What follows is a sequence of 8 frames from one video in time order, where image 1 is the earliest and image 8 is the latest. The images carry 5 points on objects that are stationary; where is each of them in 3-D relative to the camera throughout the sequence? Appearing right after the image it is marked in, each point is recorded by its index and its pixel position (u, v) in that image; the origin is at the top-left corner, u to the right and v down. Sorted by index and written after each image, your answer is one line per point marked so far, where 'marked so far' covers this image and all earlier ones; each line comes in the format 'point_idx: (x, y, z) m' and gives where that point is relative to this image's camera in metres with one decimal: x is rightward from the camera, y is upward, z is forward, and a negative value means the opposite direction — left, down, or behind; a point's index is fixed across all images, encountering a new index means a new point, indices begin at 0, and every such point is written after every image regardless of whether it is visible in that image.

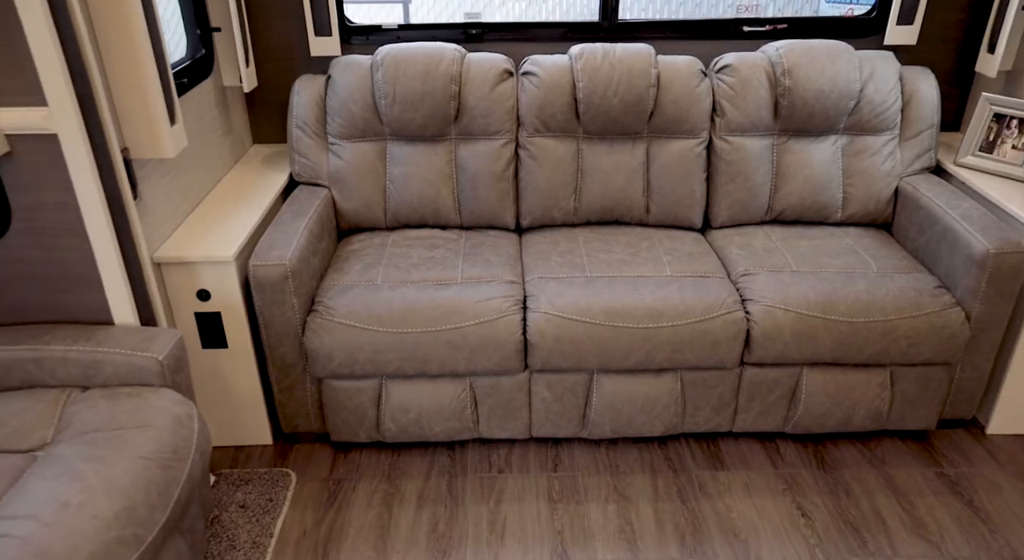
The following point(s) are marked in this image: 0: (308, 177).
0: (-0.7, +0.3, +2.3) m
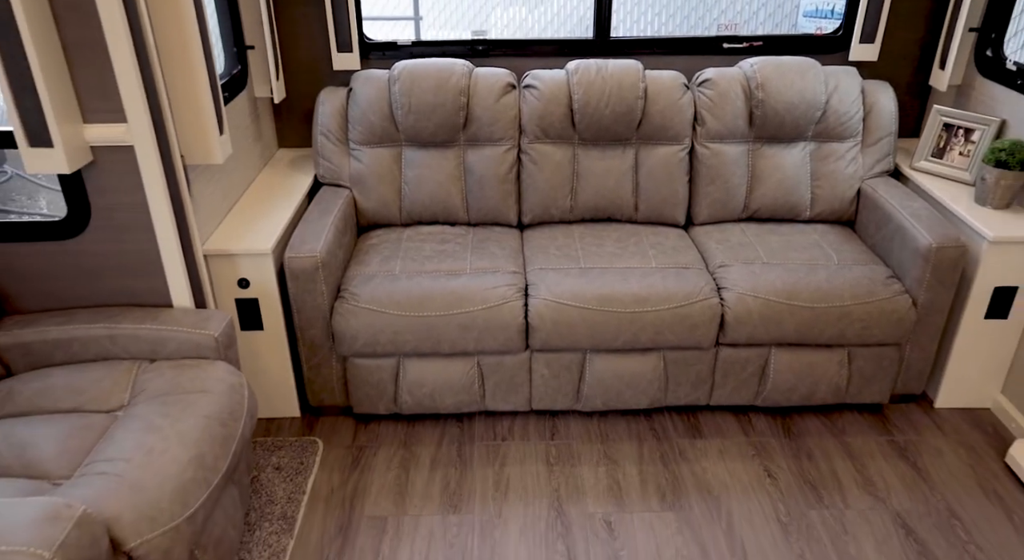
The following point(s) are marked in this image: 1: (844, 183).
0: (-0.7, +0.4, +2.6) m
1: (+1.2, +0.4, +2.5) m
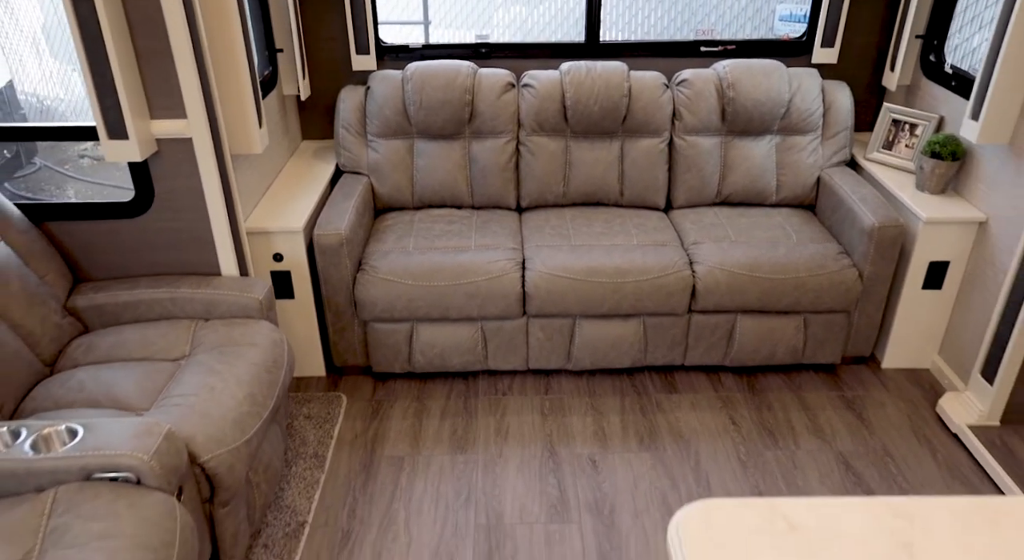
0: (-0.7, +0.5, +2.9) m
1: (+1.2, +0.4, +2.9) m
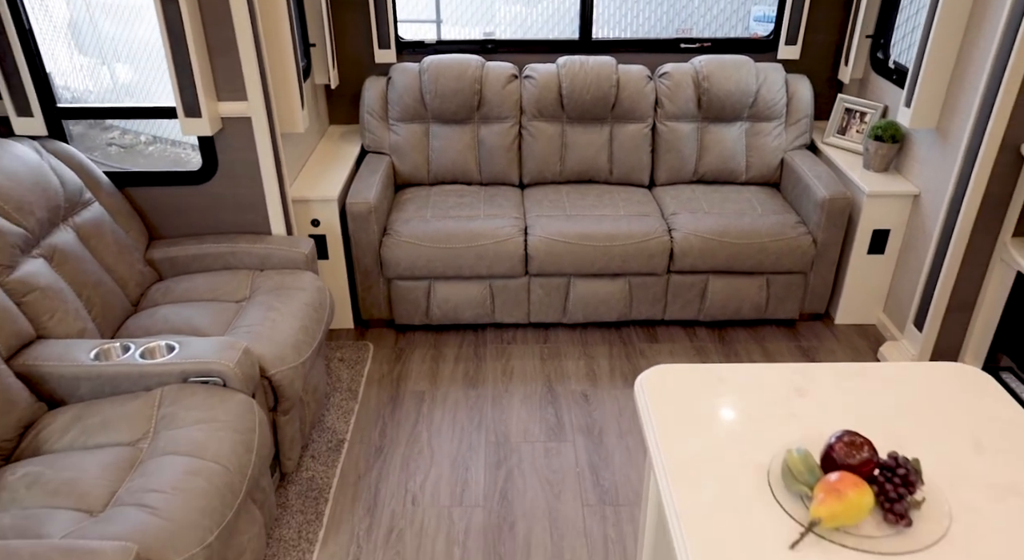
0: (-0.6, +0.6, +3.3) m
1: (+1.2, +0.6, +3.3) m
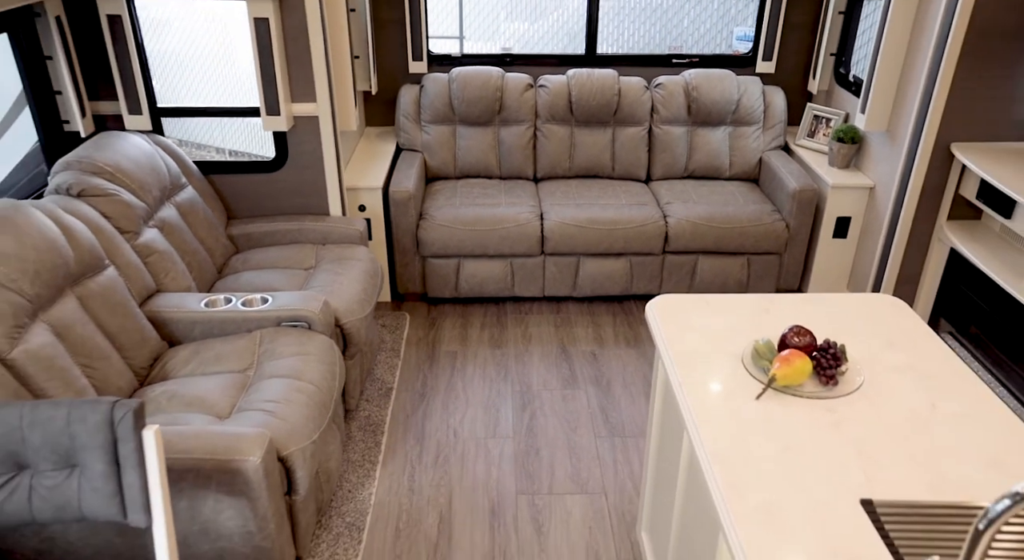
0: (-0.6, +0.7, +3.8) m
1: (+1.3, +0.7, +3.8) m
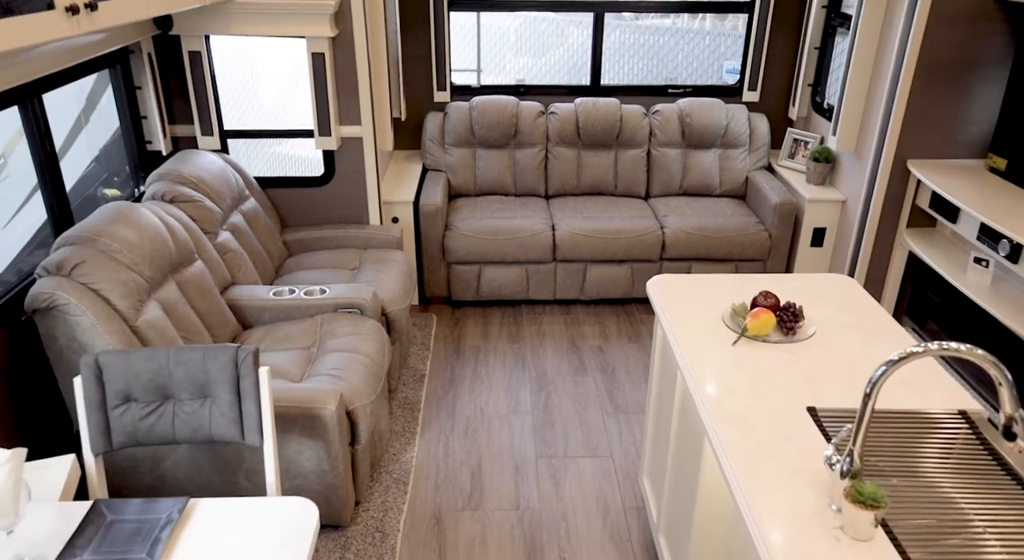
0: (-0.5, +0.7, +4.3) m
1: (+1.4, +0.7, +4.3) m
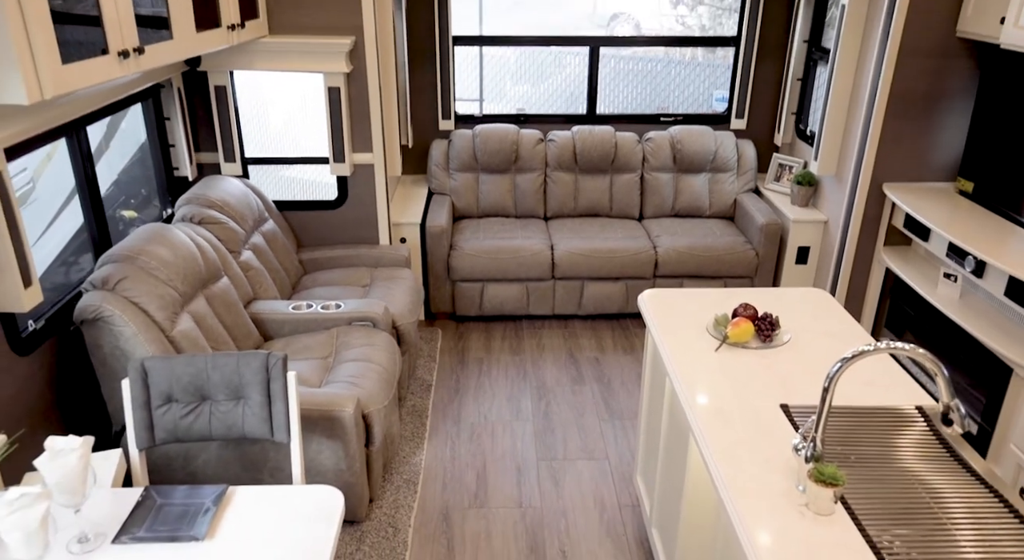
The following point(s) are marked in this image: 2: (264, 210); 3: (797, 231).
0: (-0.5, +0.6, +4.6) m
1: (+1.4, +0.6, +4.6) m
2: (-1.3, +0.4, +3.6) m
3: (+1.7, +0.3, +4.2) m
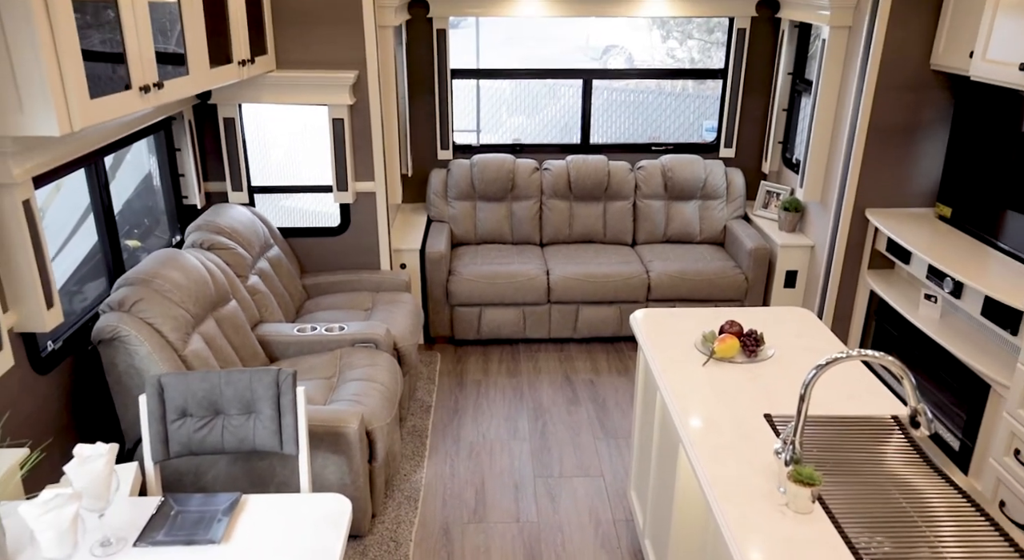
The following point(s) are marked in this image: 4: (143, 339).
0: (-0.5, +0.4, +4.7) m
1: (+1.4, +0.4, +4.7) m
2: (-1.3, +0.2, +3.7) m
3: (+1.7, +0.2, +4.3) m
4: (-1.3, -0.2, +2.5) m
